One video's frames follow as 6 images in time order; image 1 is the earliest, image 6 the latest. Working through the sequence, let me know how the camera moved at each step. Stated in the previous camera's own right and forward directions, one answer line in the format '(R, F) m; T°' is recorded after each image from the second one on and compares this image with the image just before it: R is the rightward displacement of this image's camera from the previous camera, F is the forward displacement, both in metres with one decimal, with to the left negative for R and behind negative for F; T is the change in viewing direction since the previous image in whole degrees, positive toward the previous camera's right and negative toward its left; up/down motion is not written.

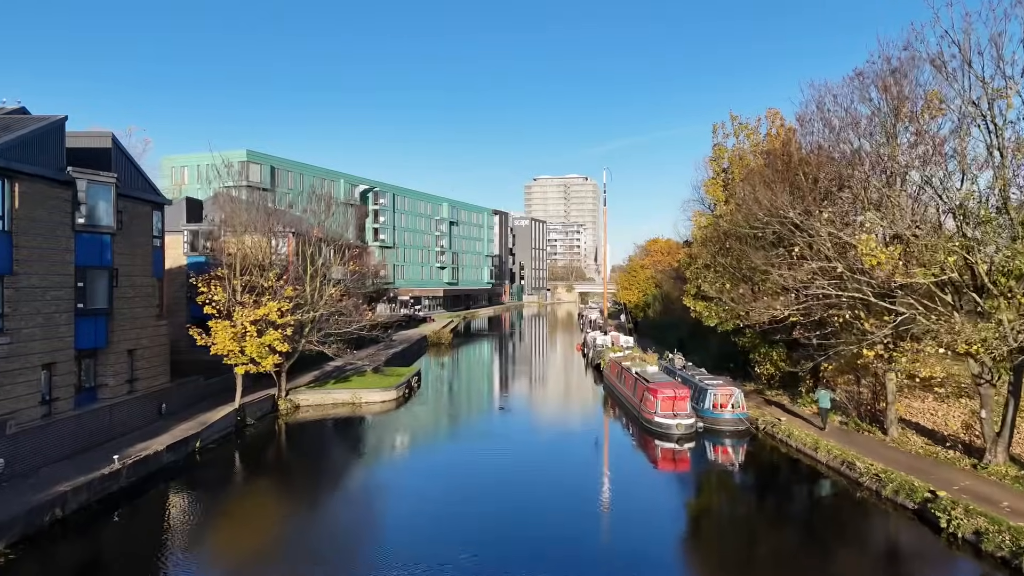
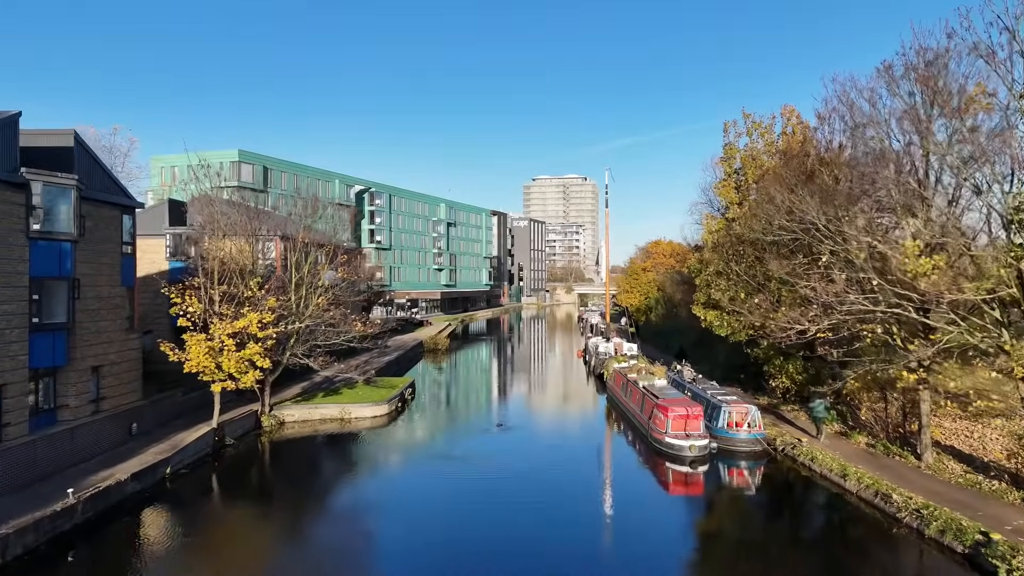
(0.0, +1.7) m; 0°
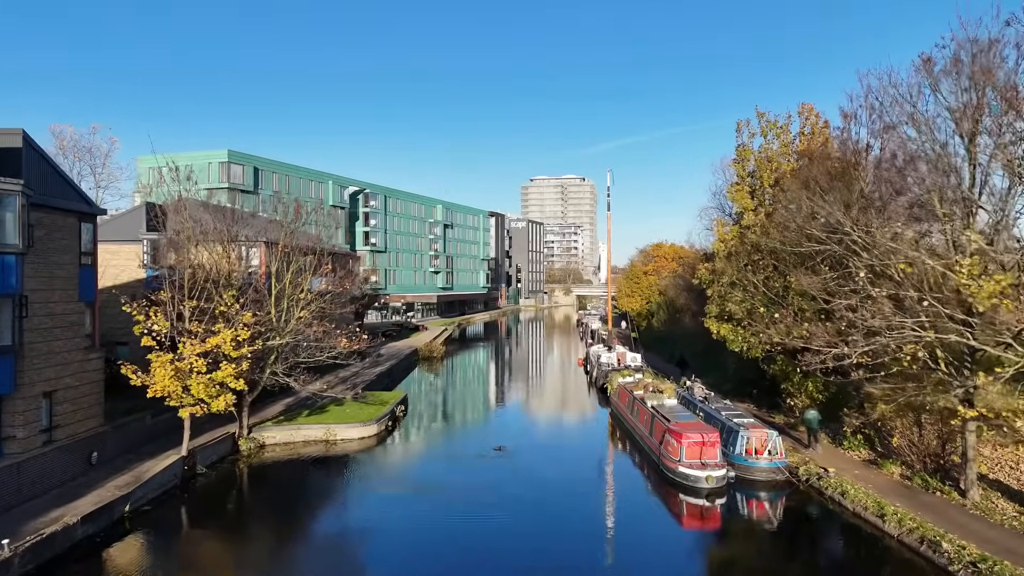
(0.0, +1.9) m; 0°
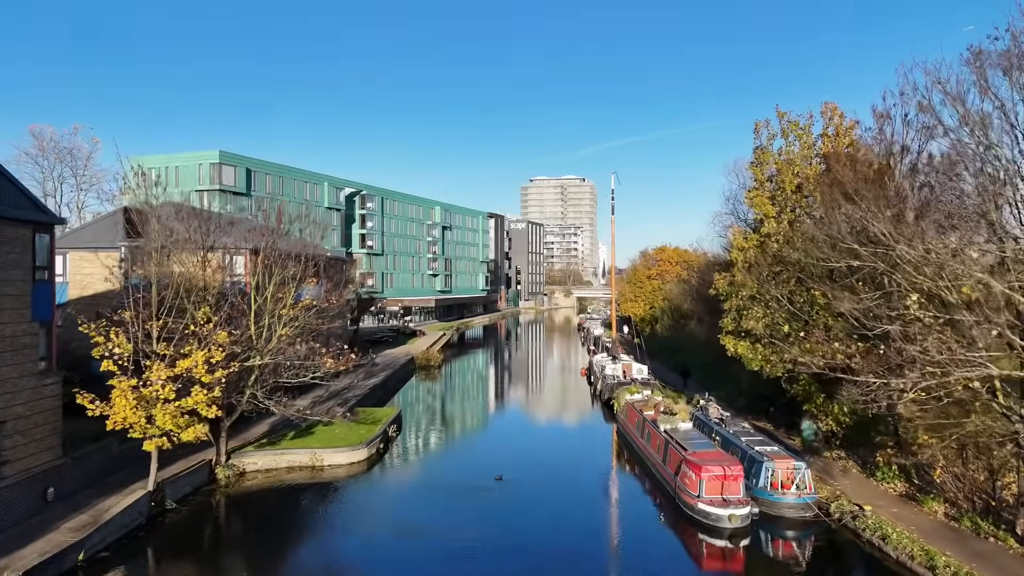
(-0.1, +1.9) m; 0°
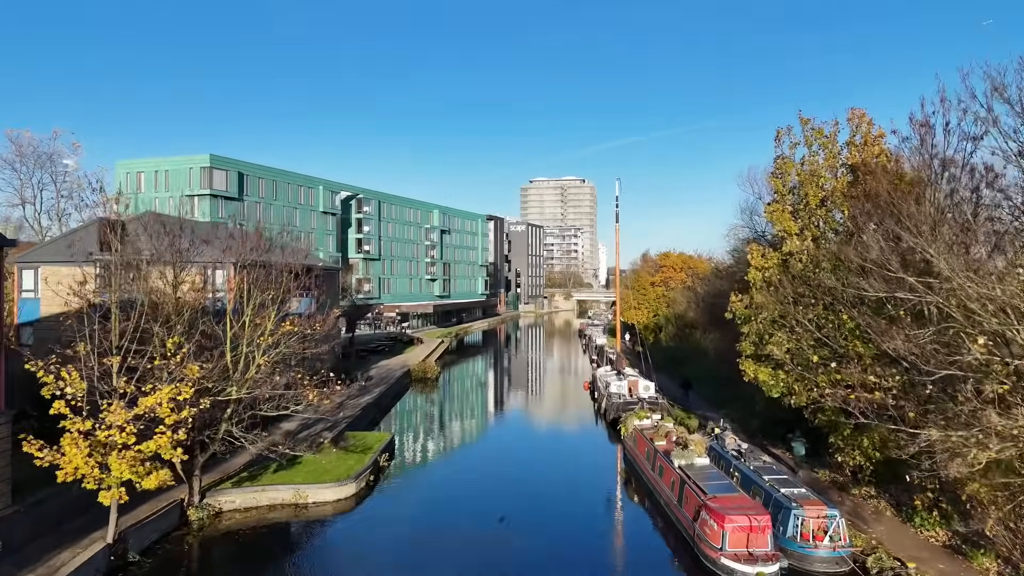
(0.0, +1.9) m; 0°
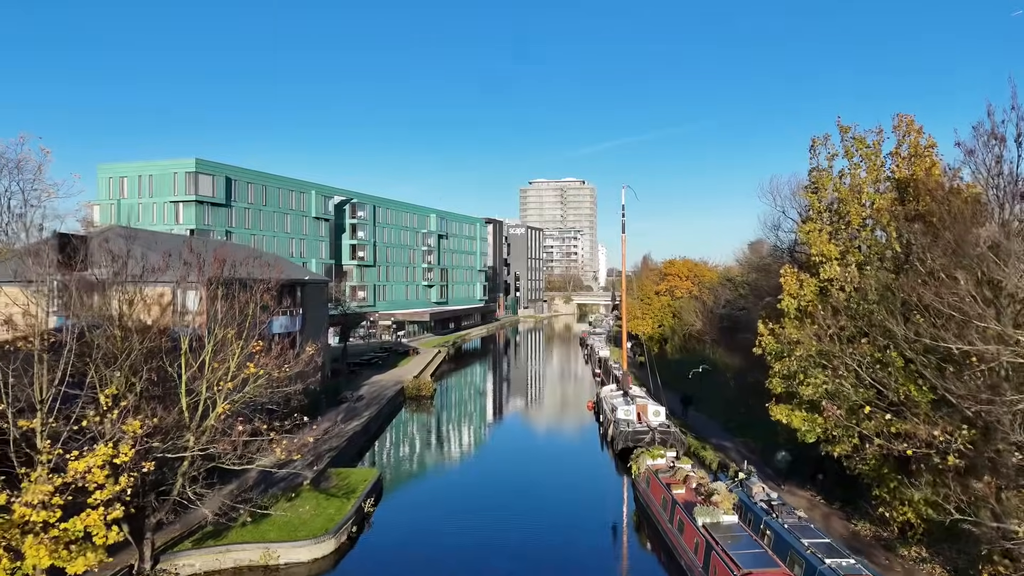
(0.0, +2.6) m; 0°
